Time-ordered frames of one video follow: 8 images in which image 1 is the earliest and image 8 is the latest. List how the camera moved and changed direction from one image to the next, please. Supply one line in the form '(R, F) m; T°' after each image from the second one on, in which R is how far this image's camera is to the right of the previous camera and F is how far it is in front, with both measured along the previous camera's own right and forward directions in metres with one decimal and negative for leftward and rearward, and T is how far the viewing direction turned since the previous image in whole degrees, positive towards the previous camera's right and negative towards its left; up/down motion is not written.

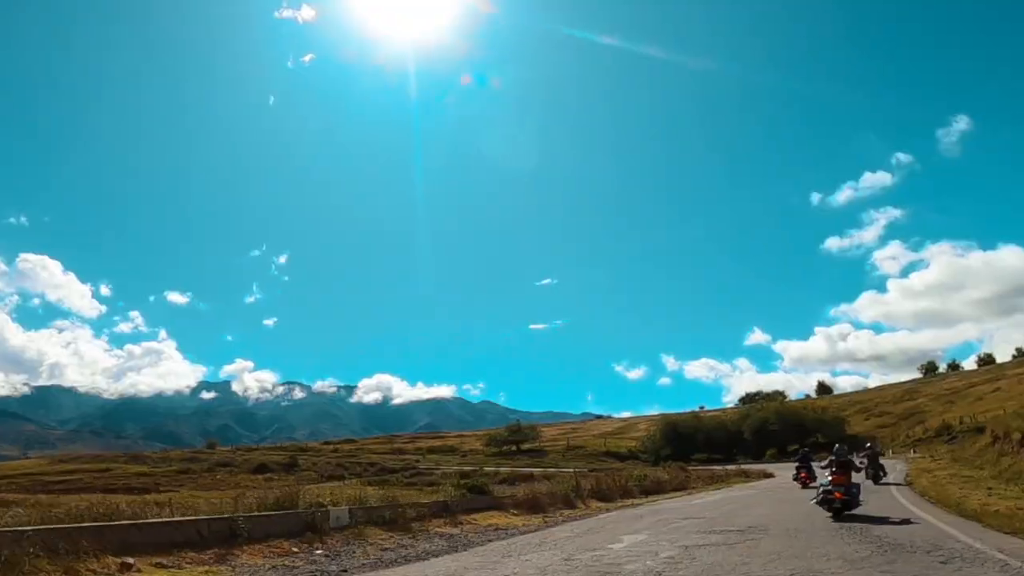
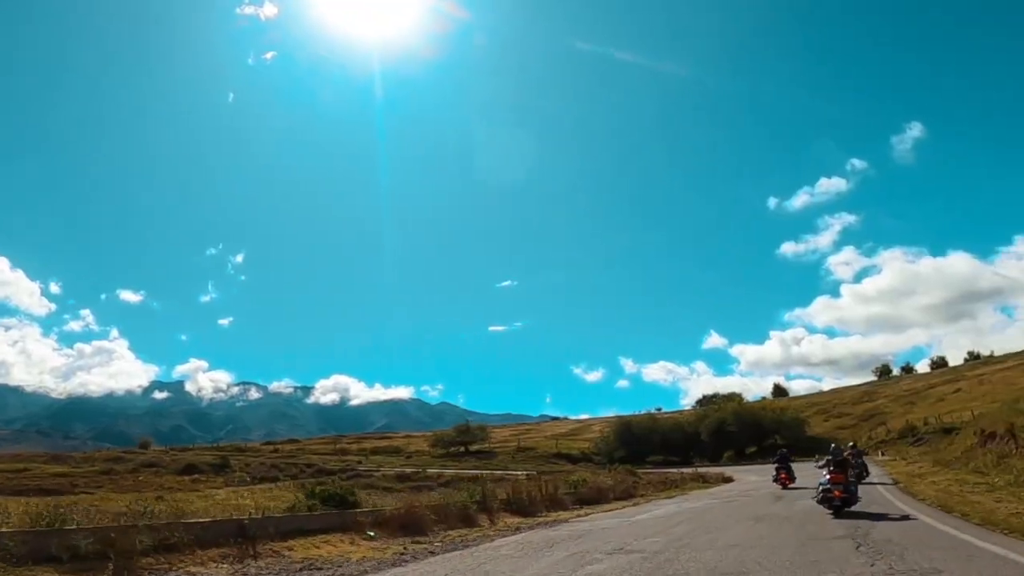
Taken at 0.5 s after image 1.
(+1.9, +6.6) m; +3°
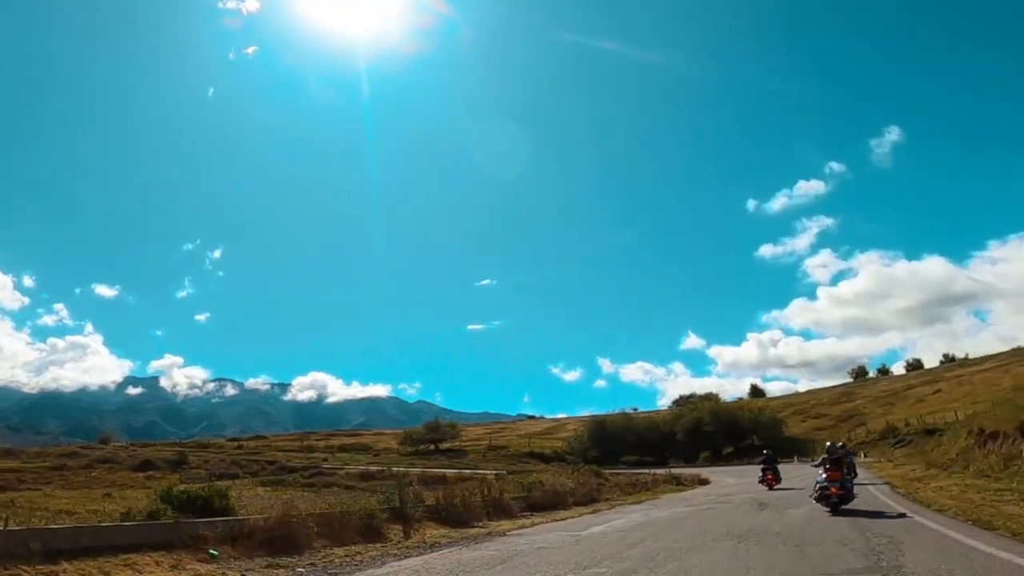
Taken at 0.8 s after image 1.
(+1.1, +3.9) m; +1°
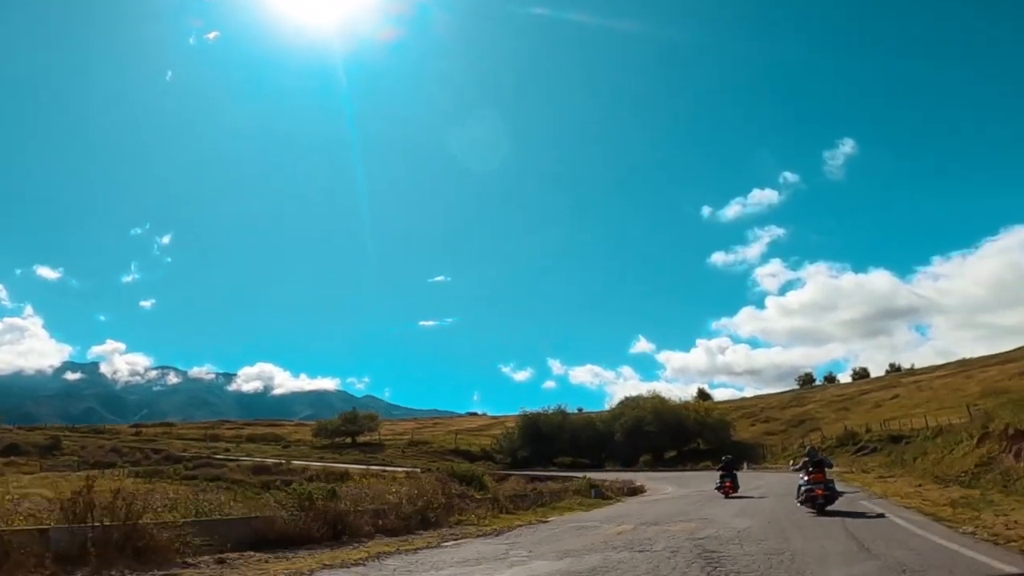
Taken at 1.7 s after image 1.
(+3.5, +11.3) m; +3°
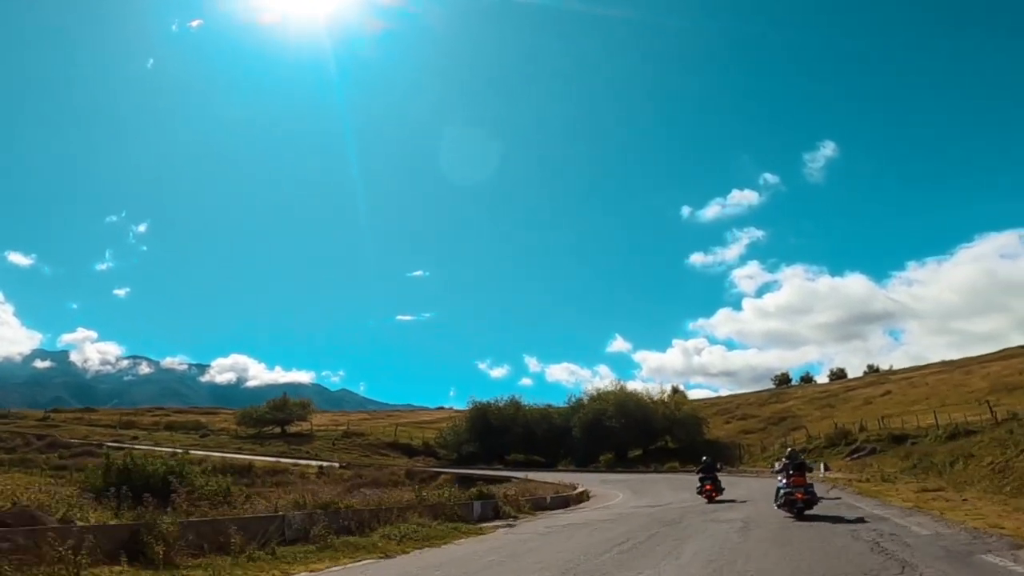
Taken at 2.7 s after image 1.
(+3.7, +12.3) m; +2°
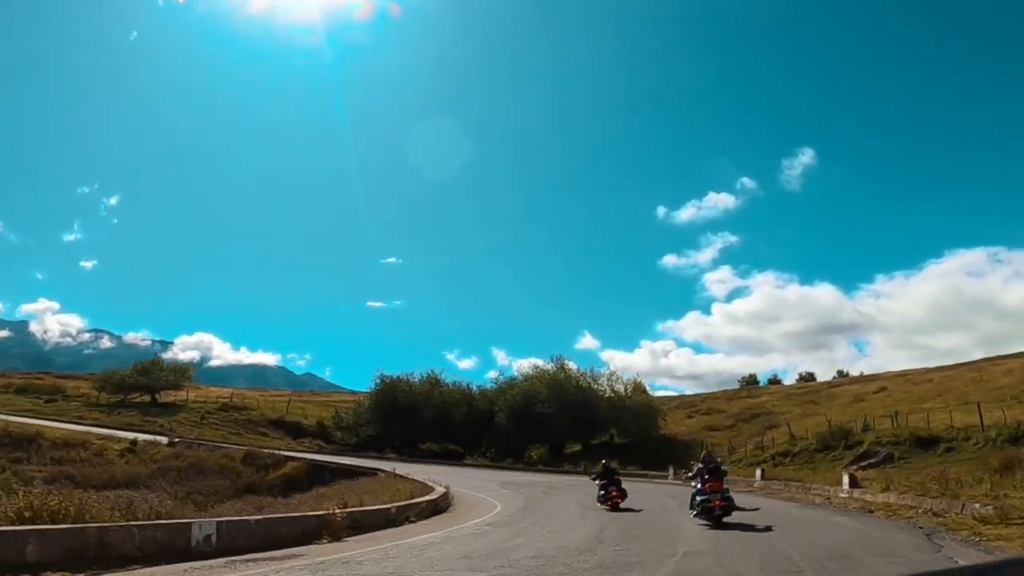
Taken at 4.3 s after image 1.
(+5.1, +17.7) m; +2°
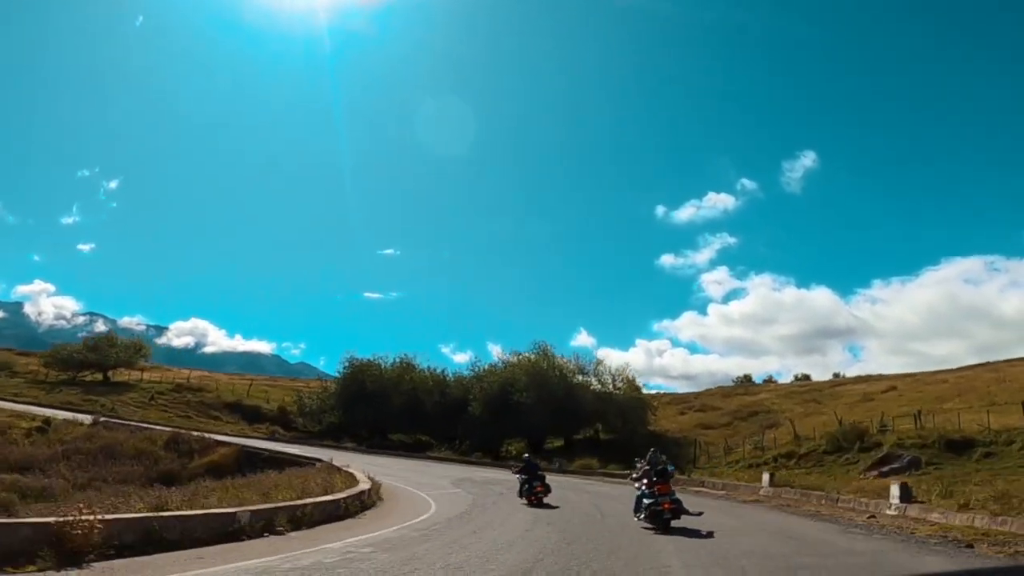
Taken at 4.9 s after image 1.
(+1.4, +6.2) m; 0°
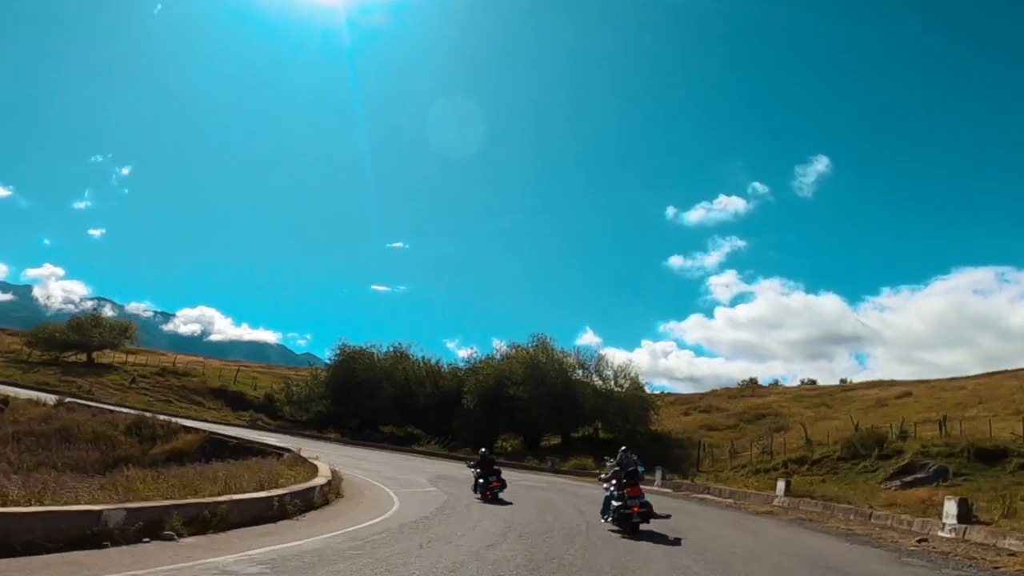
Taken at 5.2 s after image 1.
(+0.6, +3.1) m; -1°
